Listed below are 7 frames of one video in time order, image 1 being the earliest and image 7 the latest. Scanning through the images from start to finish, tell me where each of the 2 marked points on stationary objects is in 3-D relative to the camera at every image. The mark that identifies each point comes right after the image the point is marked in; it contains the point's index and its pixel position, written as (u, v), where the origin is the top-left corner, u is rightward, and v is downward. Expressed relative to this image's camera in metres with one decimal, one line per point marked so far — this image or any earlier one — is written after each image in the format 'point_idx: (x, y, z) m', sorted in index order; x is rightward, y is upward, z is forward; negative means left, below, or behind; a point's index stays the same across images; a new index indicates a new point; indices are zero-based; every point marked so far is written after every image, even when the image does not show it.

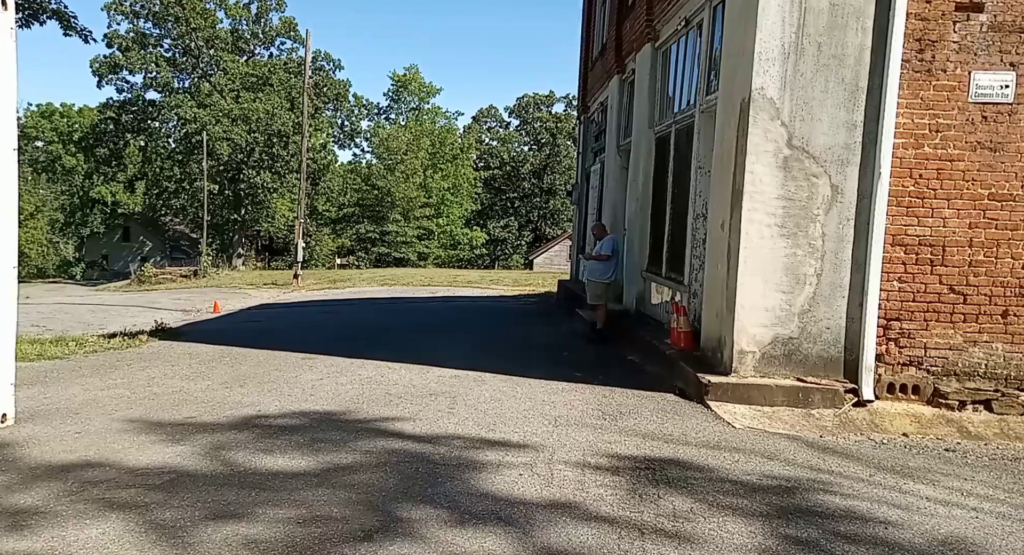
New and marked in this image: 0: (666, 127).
0: (+1.8, +1.7, +9.7) m
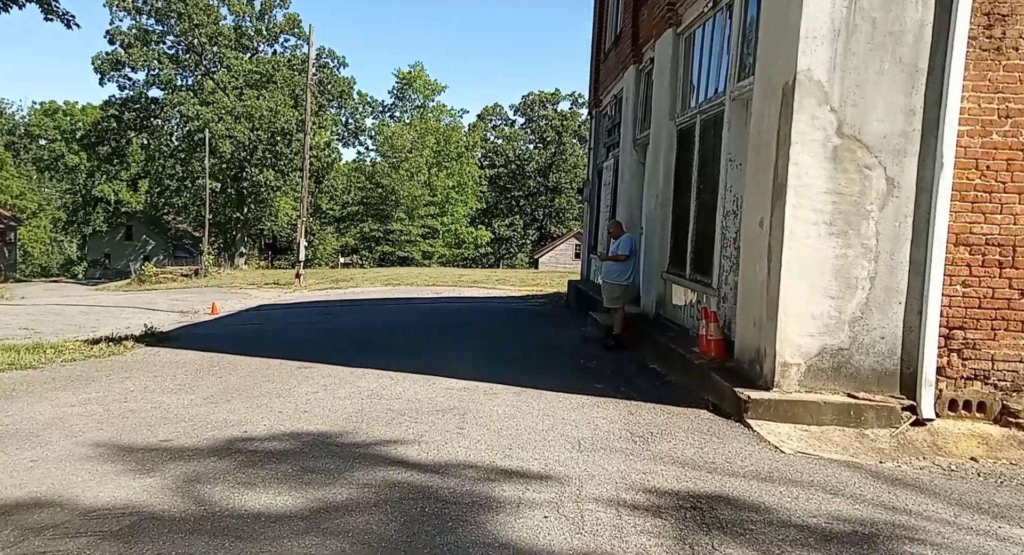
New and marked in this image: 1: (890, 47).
0: (+1.9, +1.7, +9.0) m
1: (+2.5, +1.5, +5.5) m
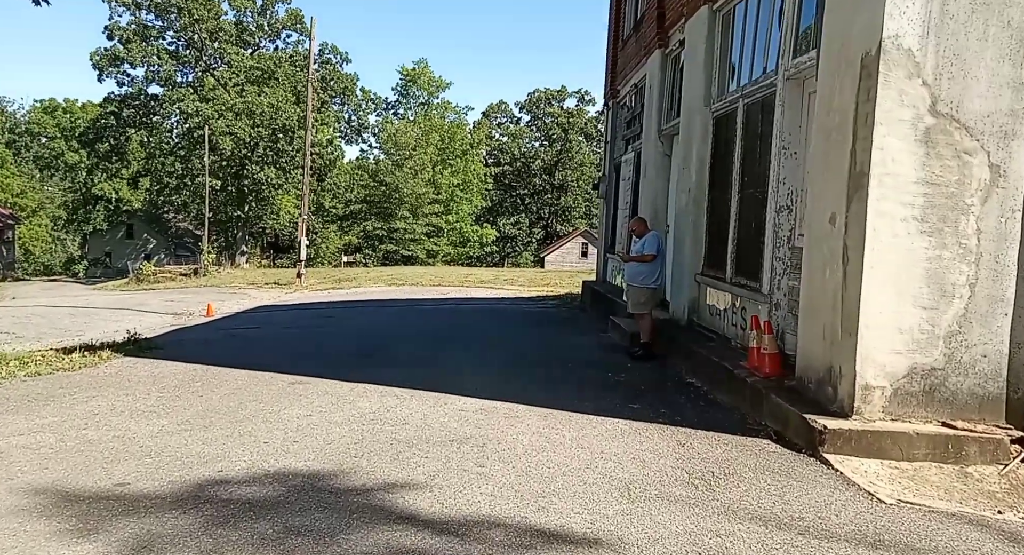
0: (+2.1, +1.7, +8.1) m
1: (+2.7, +1.5, +4.6) m
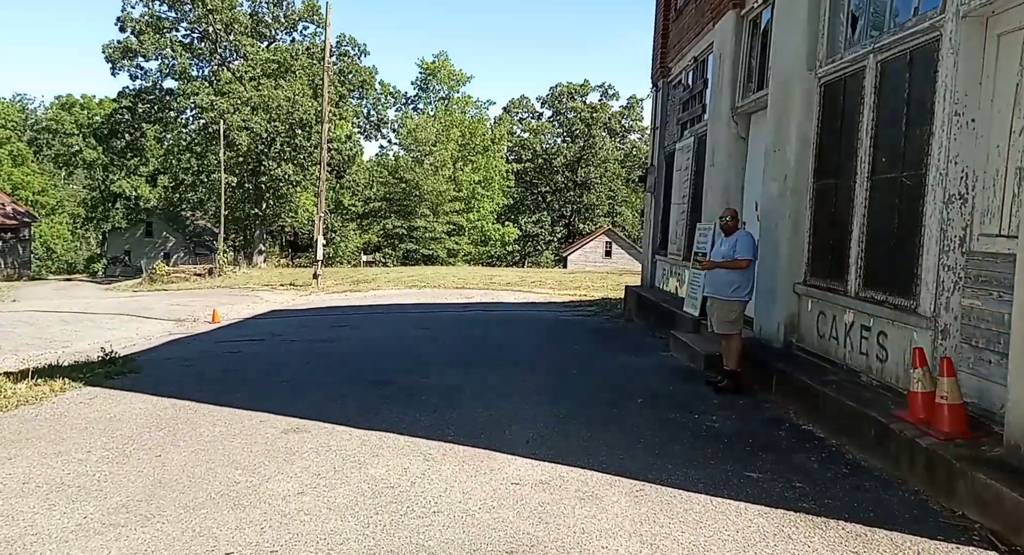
0: (+2.5, +1.6, +6.3) m
1: (+3.0, +1.4, +2.8) m
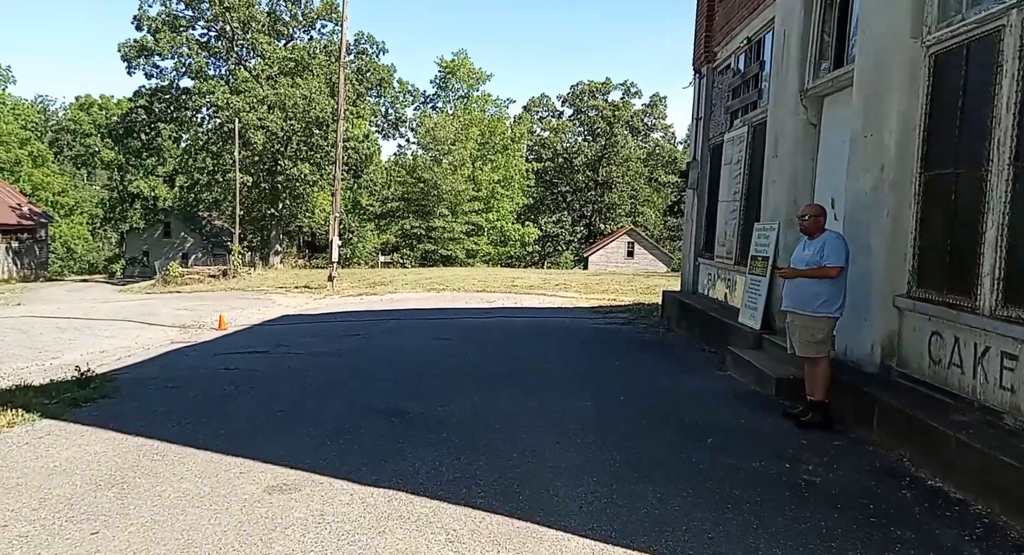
0: (+2.7, +1.5, +5.0) m
1: (+3.2, +1.3, +1.5) m
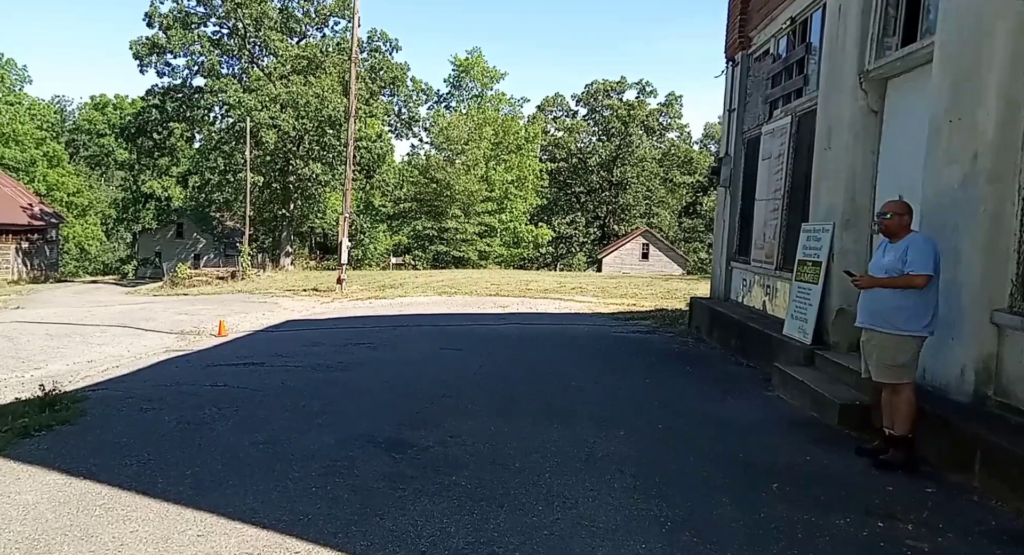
0: (+2.9, +1.4, +4.1) m
1: (+3.2, +1.2, +0.6) m
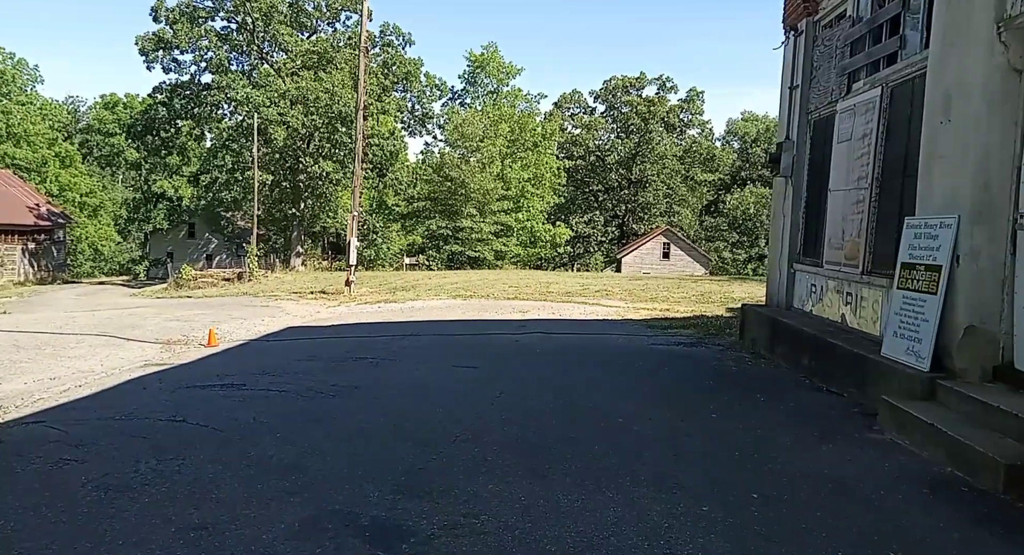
0: (+3.0, +1.4, +2.4) m
1: (+3.3, +1.2, -1.1) m
